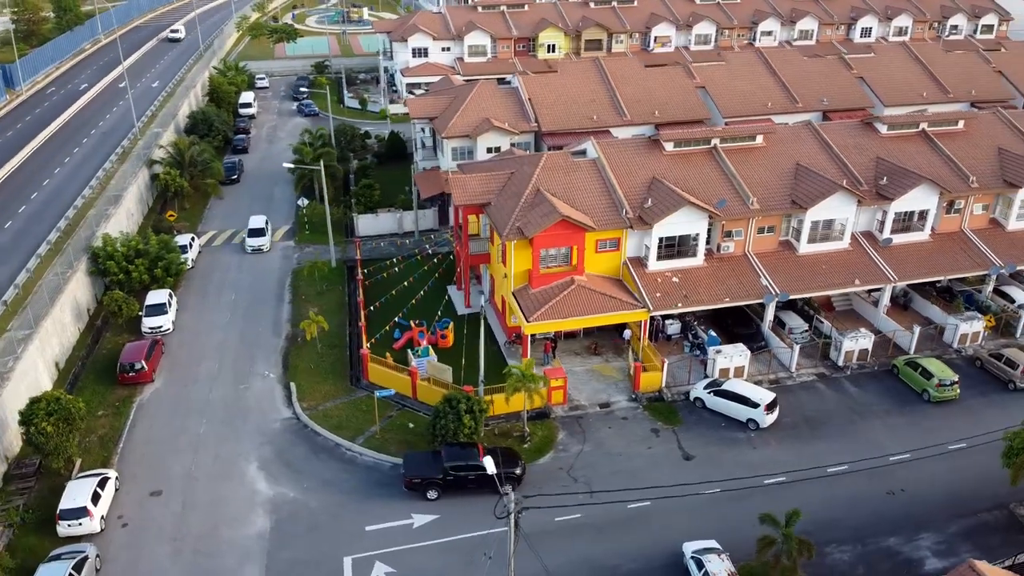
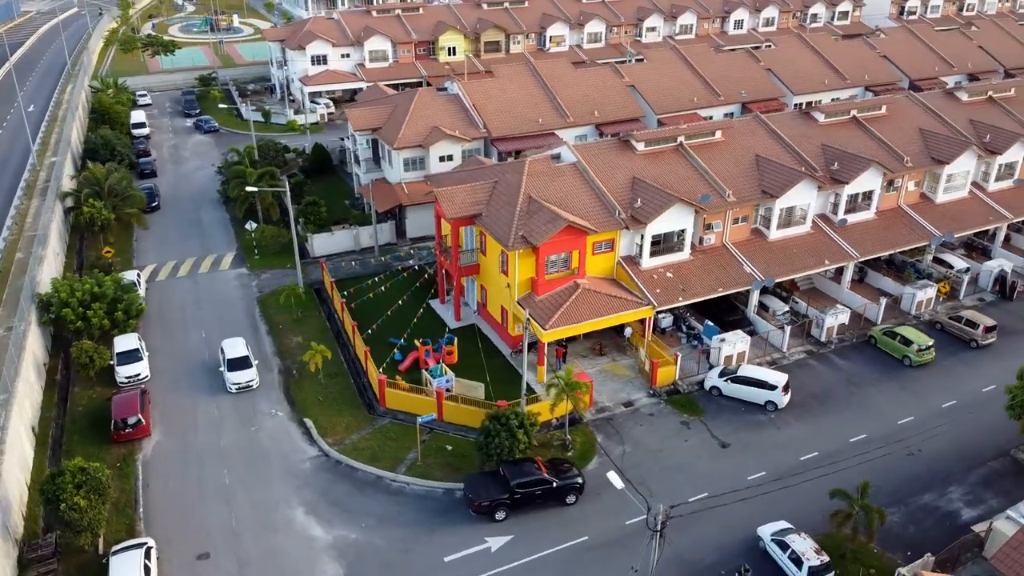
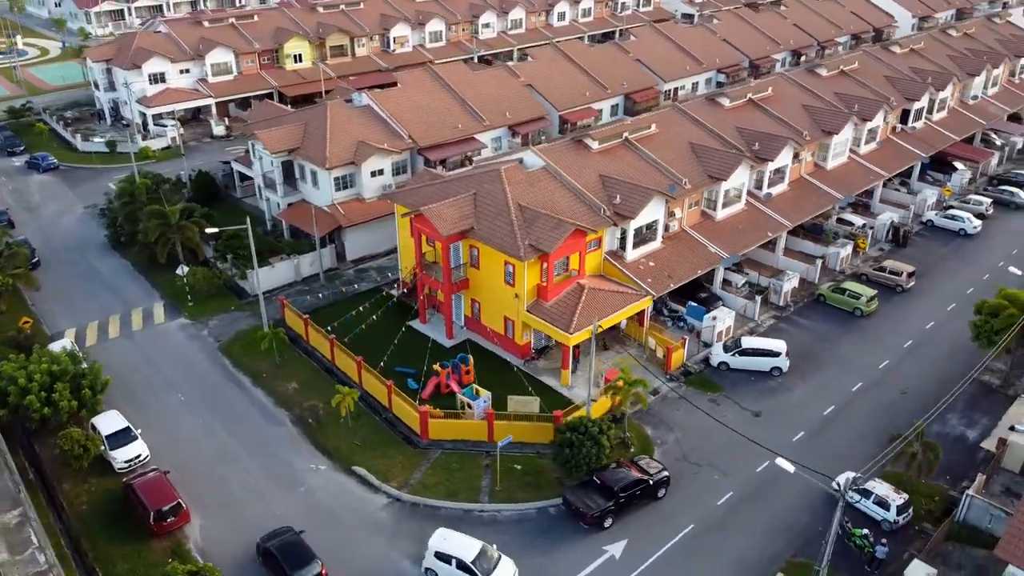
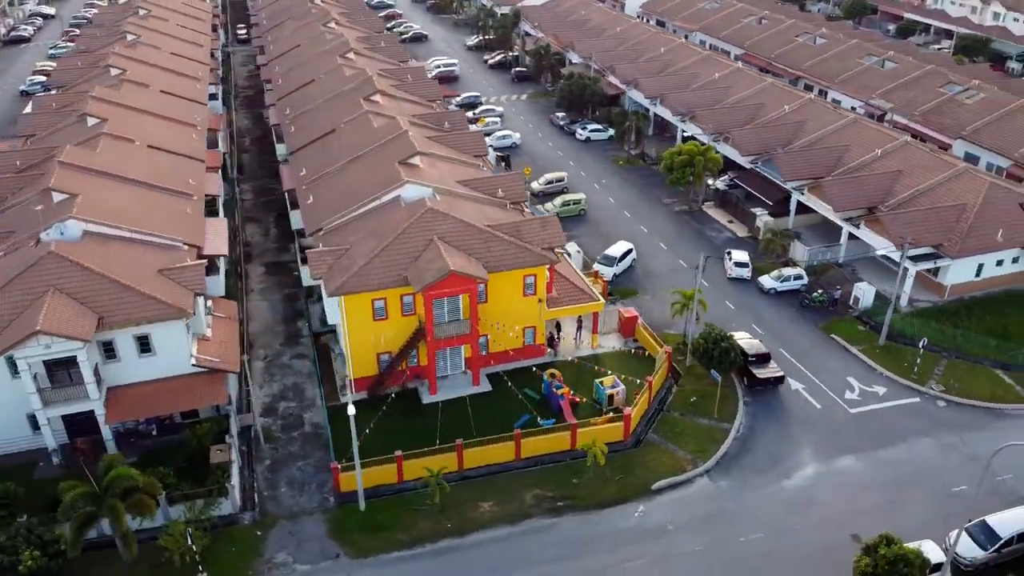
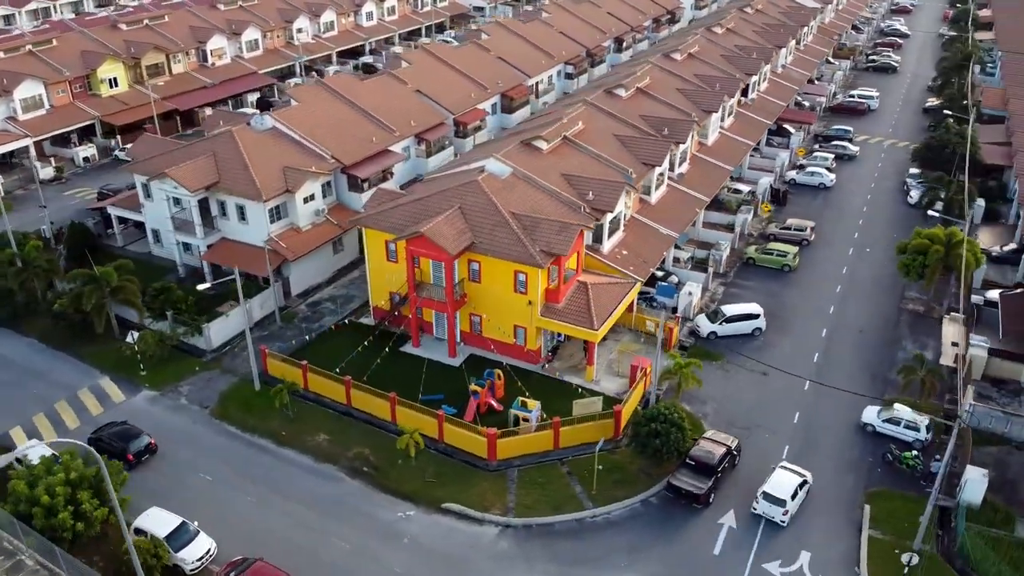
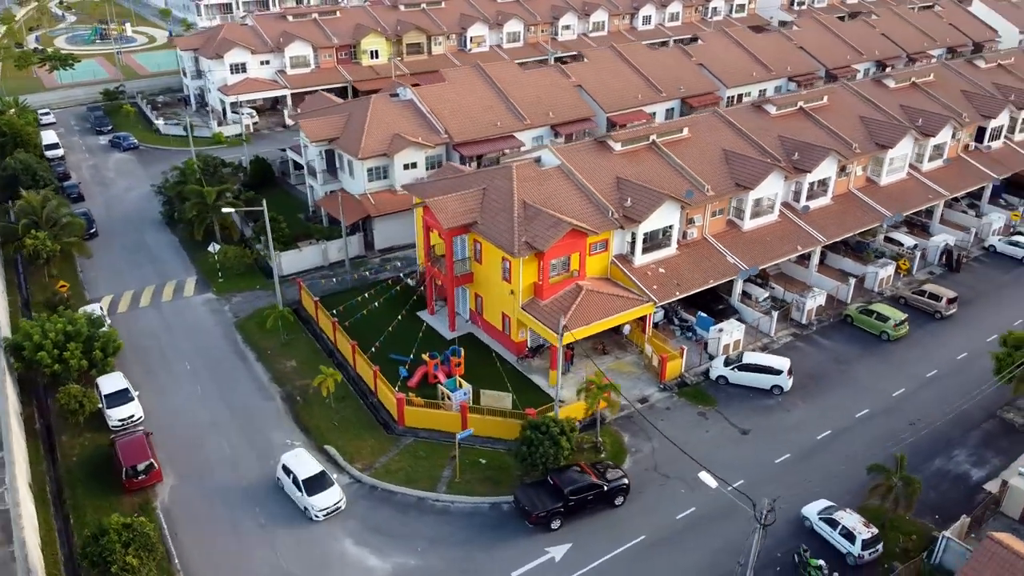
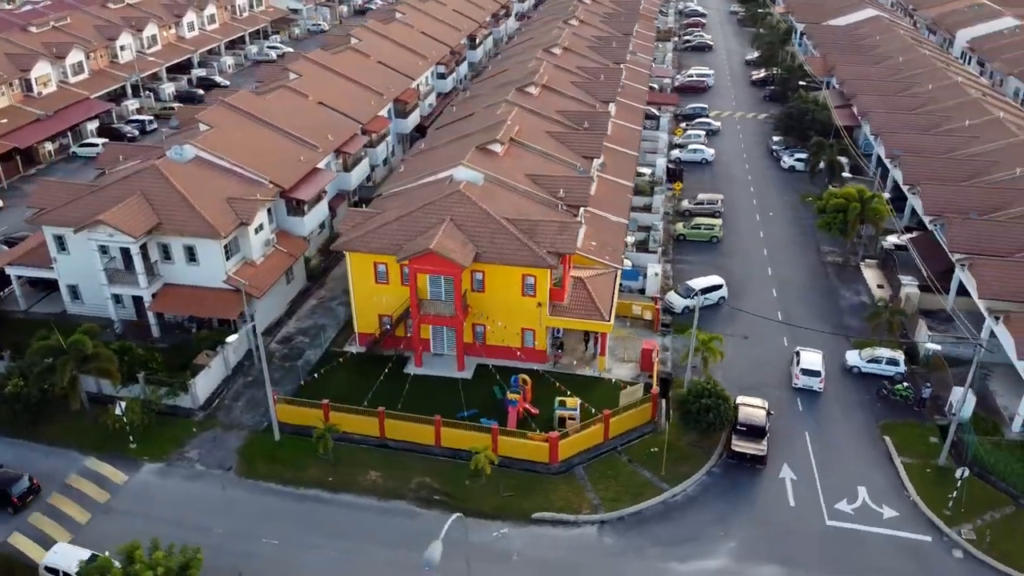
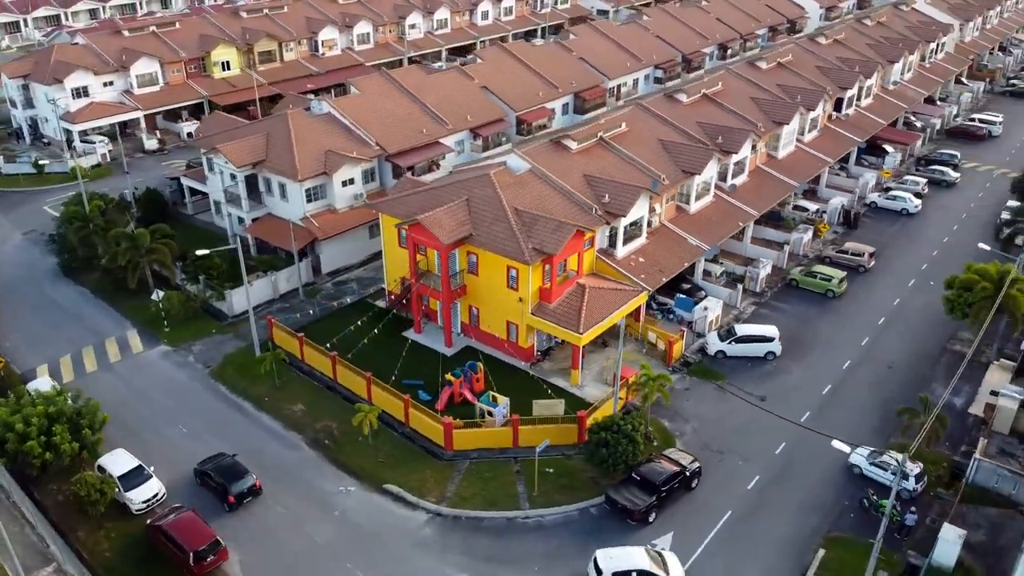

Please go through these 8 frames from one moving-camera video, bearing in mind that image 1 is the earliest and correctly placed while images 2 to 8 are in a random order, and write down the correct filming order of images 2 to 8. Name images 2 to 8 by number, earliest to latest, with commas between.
2, 6, 3, 8, 5, 7, 4
